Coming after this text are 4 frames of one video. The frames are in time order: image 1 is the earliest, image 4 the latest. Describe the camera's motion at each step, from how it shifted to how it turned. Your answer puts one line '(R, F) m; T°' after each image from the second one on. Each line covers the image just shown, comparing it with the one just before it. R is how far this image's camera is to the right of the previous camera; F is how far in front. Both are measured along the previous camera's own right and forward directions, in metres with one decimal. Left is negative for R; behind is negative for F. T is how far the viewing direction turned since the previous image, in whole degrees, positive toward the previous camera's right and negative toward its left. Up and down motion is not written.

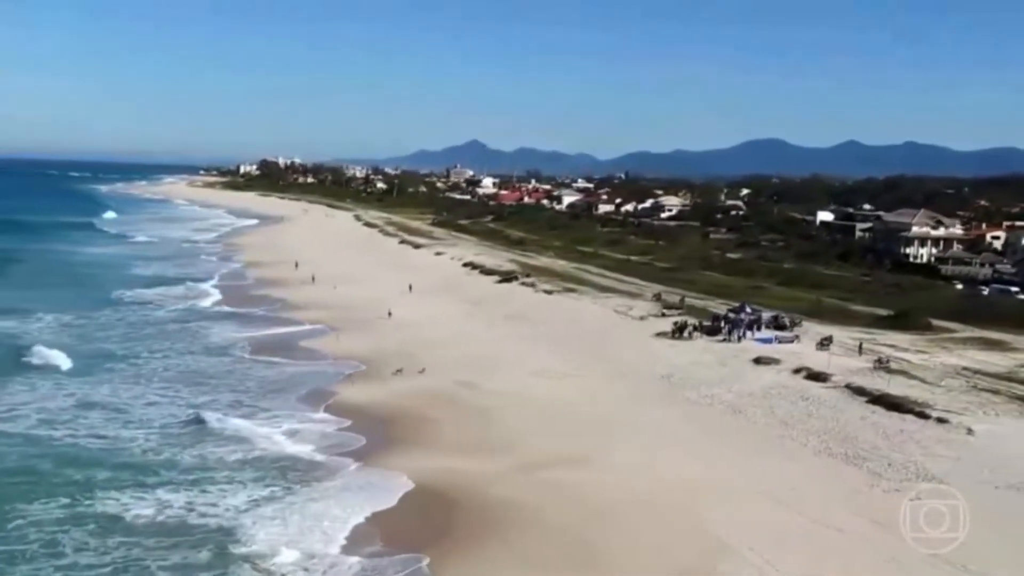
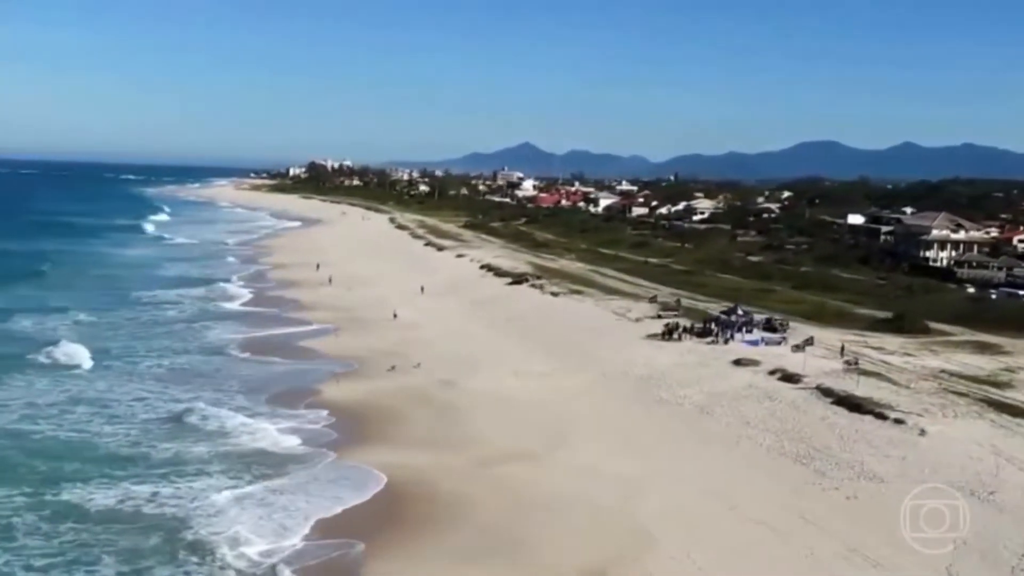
(+1.4, -0.5) m; -2°
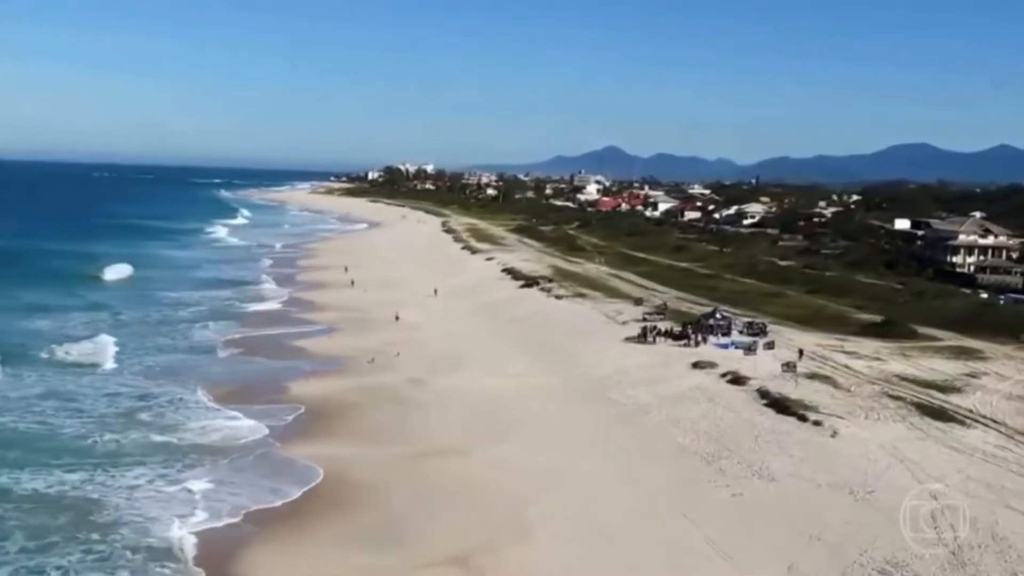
(+2.6, -0.7) m; -4°
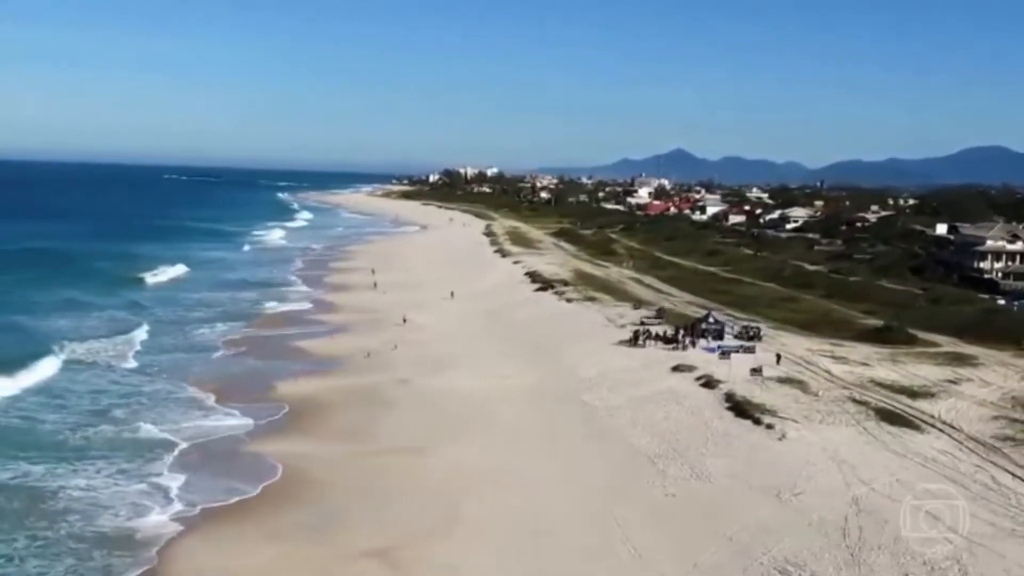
(+1.8, -0.4) m; -3°
